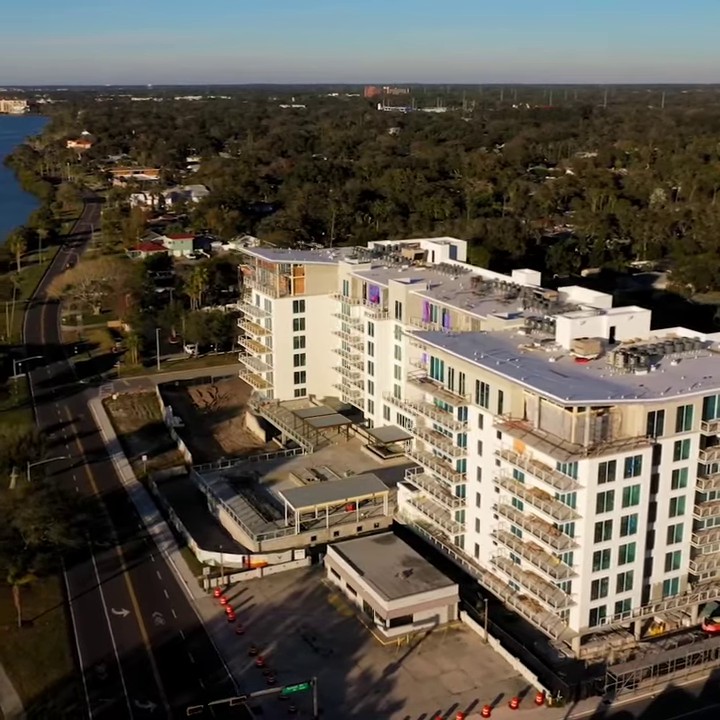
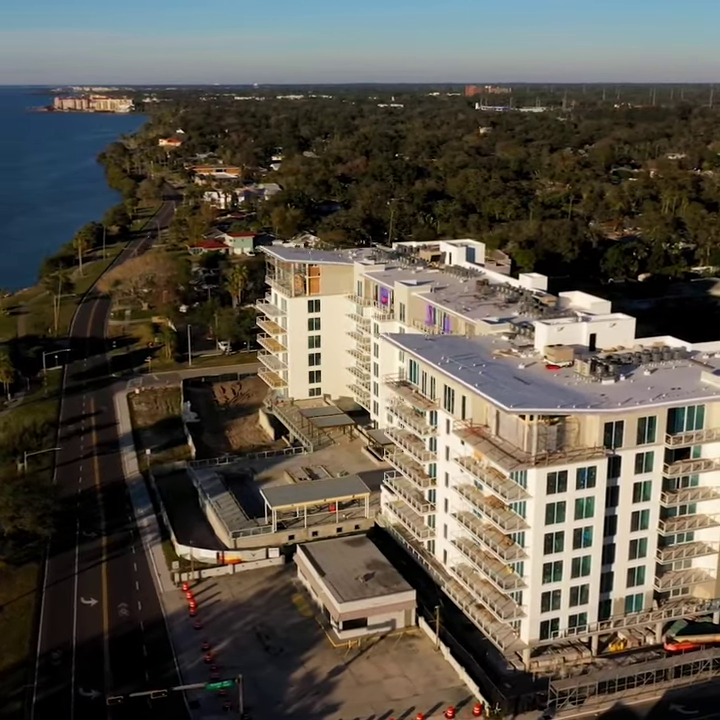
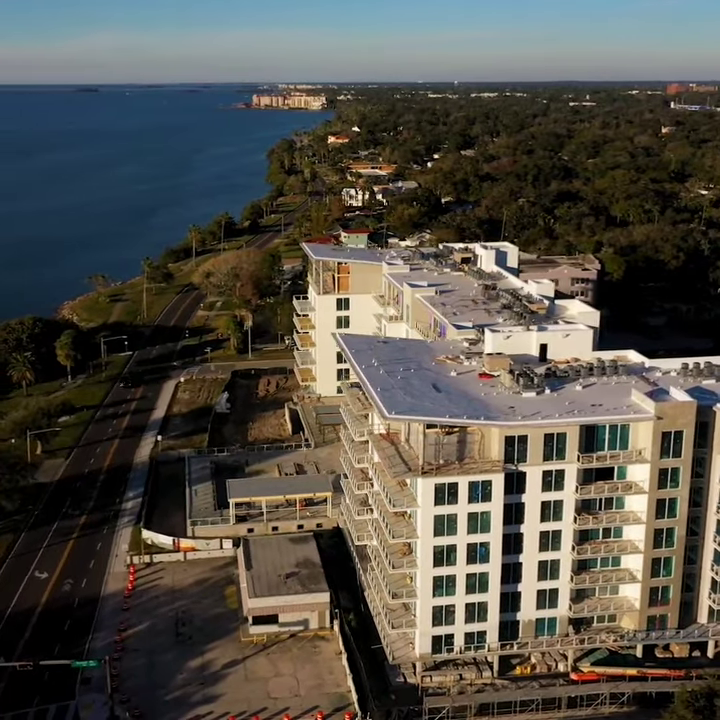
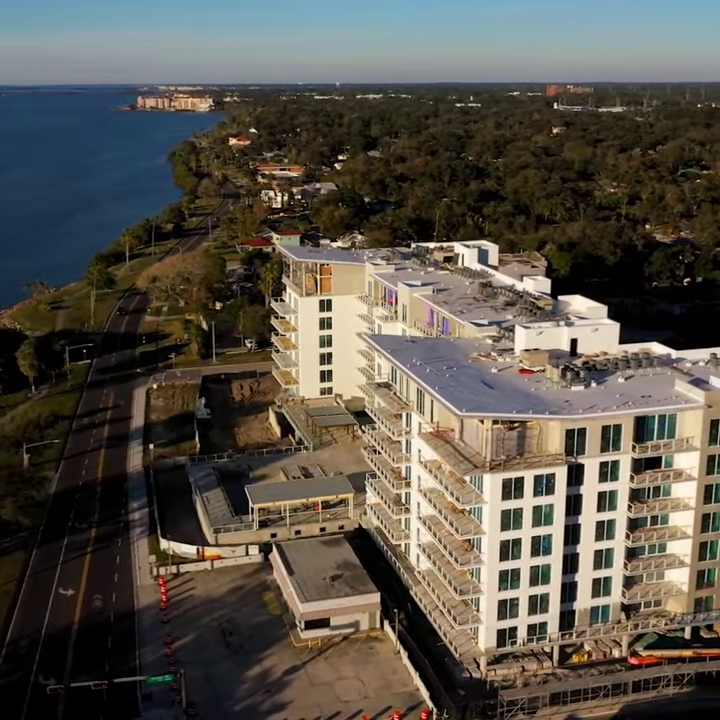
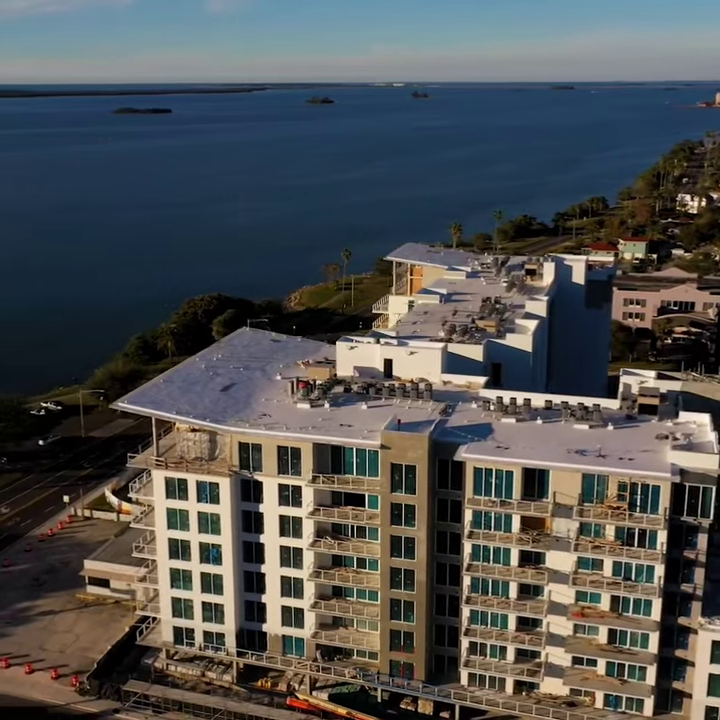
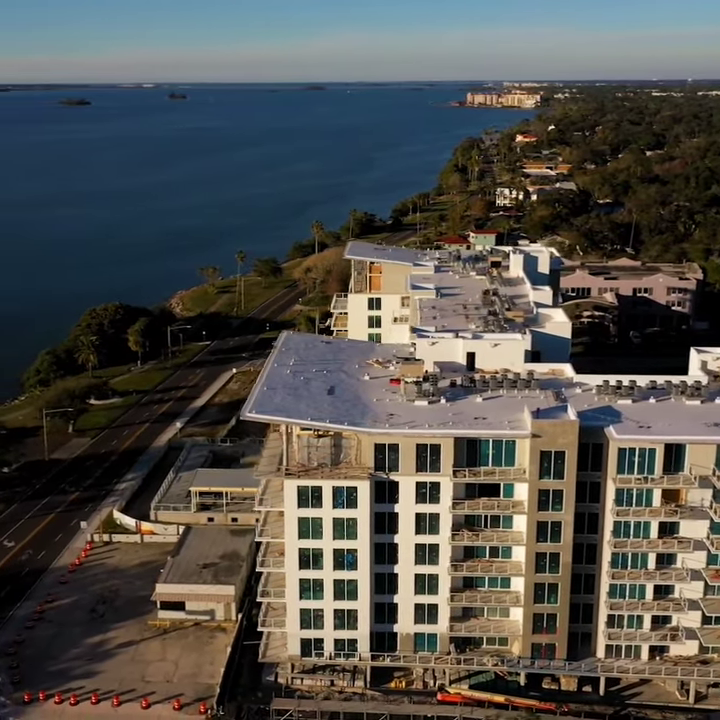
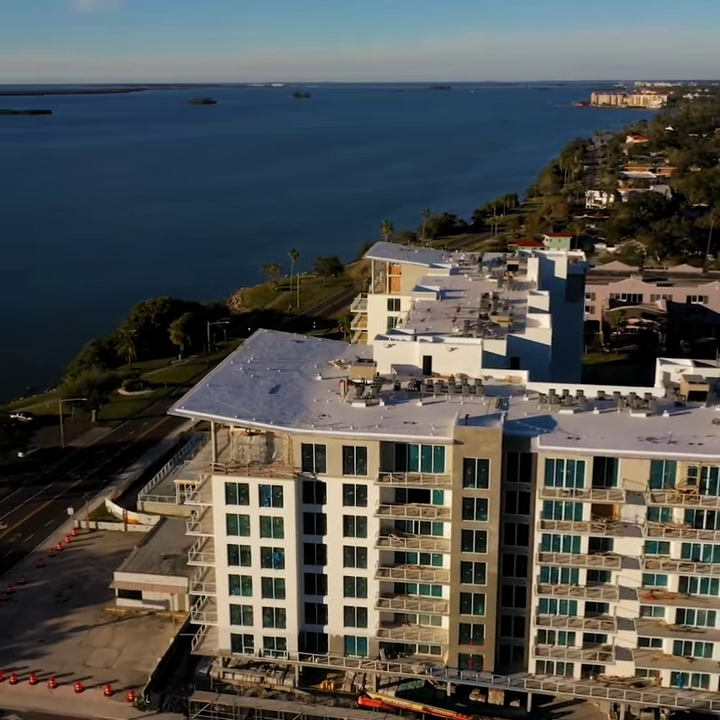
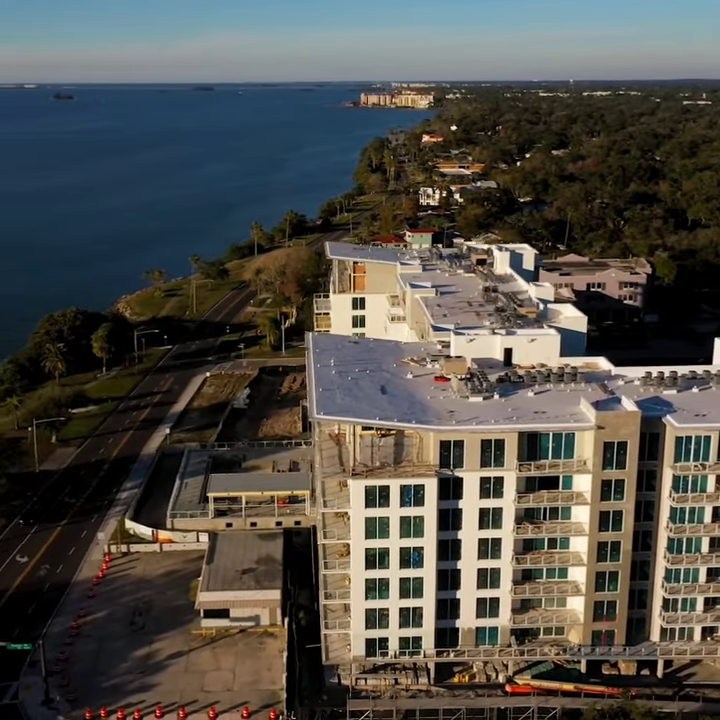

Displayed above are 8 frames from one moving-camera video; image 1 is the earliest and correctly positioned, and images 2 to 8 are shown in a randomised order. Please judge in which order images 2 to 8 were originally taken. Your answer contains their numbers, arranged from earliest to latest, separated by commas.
2, 4, 3, 8, 6, 7, 5
